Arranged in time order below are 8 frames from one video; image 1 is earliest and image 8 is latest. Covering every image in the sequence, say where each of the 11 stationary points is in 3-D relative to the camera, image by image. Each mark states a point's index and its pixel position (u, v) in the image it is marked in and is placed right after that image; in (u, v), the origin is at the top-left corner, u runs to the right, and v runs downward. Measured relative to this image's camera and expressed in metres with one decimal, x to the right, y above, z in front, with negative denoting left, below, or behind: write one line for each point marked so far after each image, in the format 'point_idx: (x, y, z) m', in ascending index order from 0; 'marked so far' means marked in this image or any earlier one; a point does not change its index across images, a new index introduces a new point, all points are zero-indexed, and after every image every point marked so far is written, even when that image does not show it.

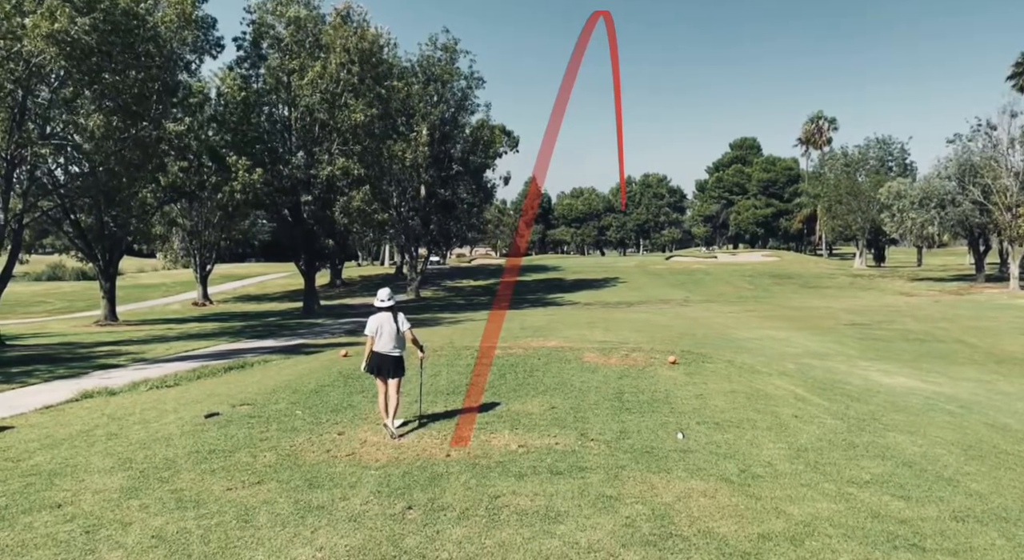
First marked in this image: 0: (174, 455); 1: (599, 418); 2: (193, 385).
0: (-3.5, -1.8, +8.4) m
1: (+0.9, -1.4, +8.3) m
2: (-5.7, -1.9, +14.4) m
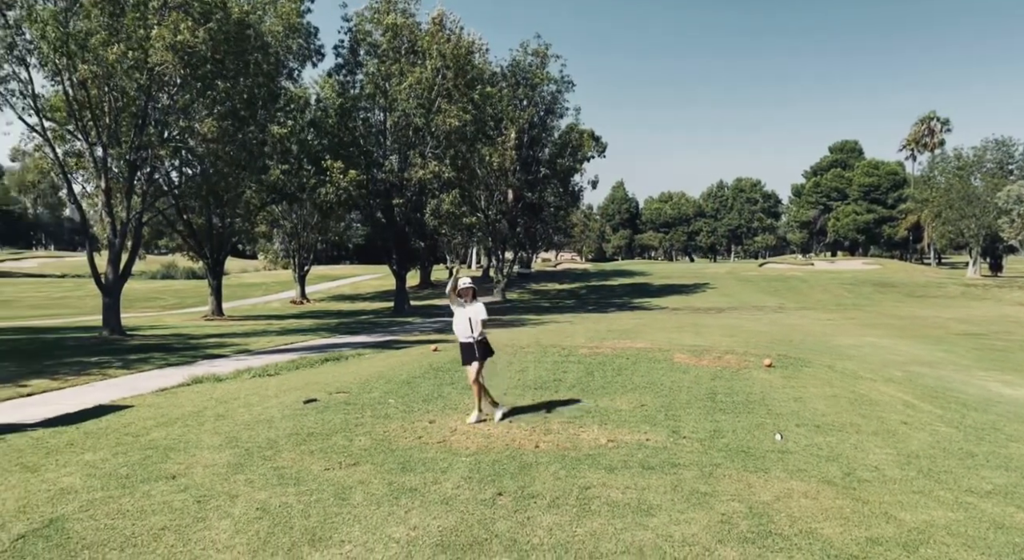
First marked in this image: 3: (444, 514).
0: (-2.6, -1.7, +8.7) m
1: (+1.9, -1.4, +8.1) m
2: (-4.1, -1.8, +14.9) m
3: (-0.5, -1.7, +5.6) m
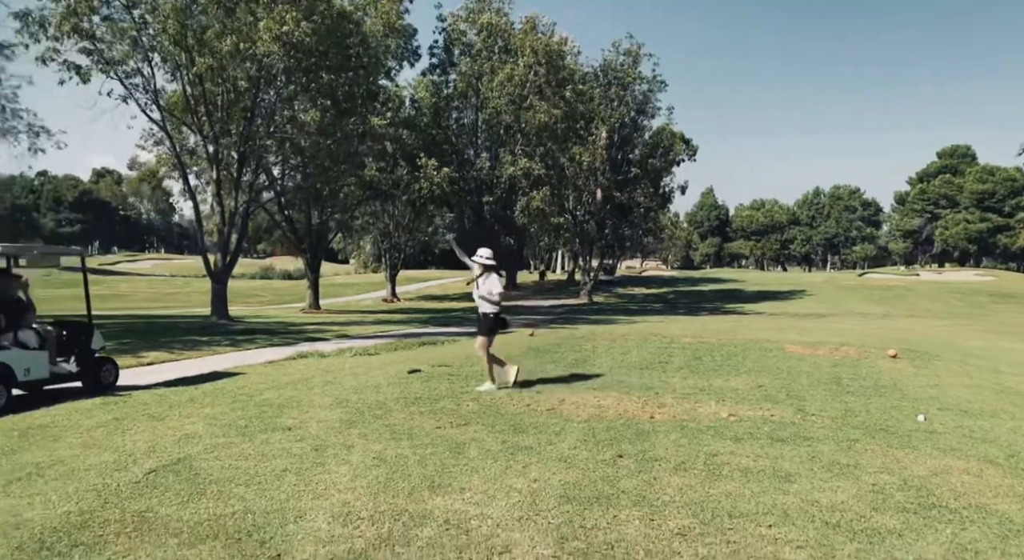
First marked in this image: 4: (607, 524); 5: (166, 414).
0: (-1.4, -1.3, +8.7) m
1: (+3.0, -1.1, +7.6) m
2: (-2.2, -1.4, +15.0) m
3: (+0.3, -1.3, +5.4) m
4: (+0.5, -1.4, +4.4) m
5: (-3.7, -1.5, +8.7) m
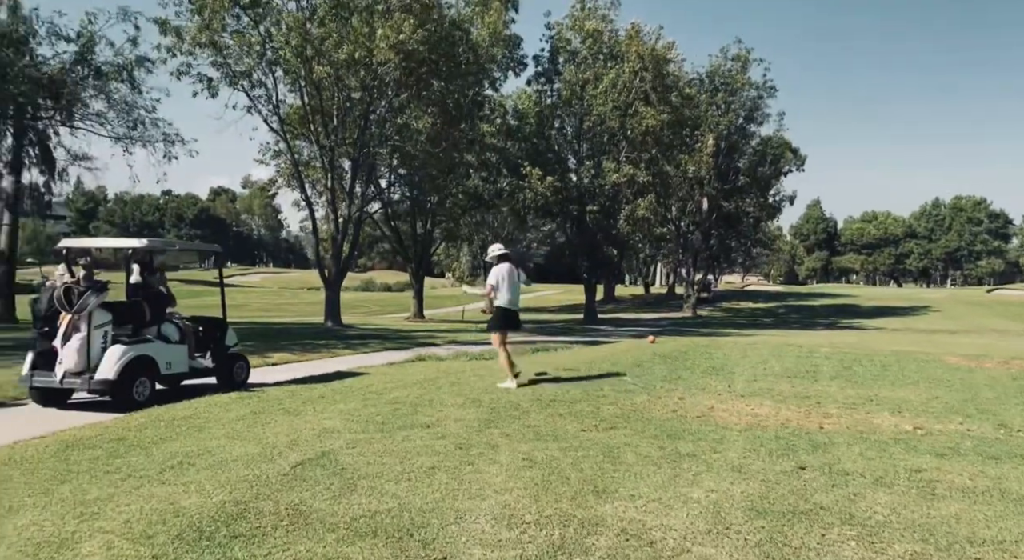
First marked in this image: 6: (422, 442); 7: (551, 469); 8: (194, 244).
0: (+0.1, -1.3, +8.3) m
1: (+4.3, -1.1, +6.8) m
2: (0.0, -1.5, +14.7) m
3: (+1.4, -1.2, +4.8) m
4: (+1.5, -1.3, +3.8) m
5: (-2.2, -1.4, +8.6) m
6: (-0.8, -1.4, +6.6) m
7: (+0.3, -1.3, +5.4) m
8: (-4.5, +0.5, +11.2) m
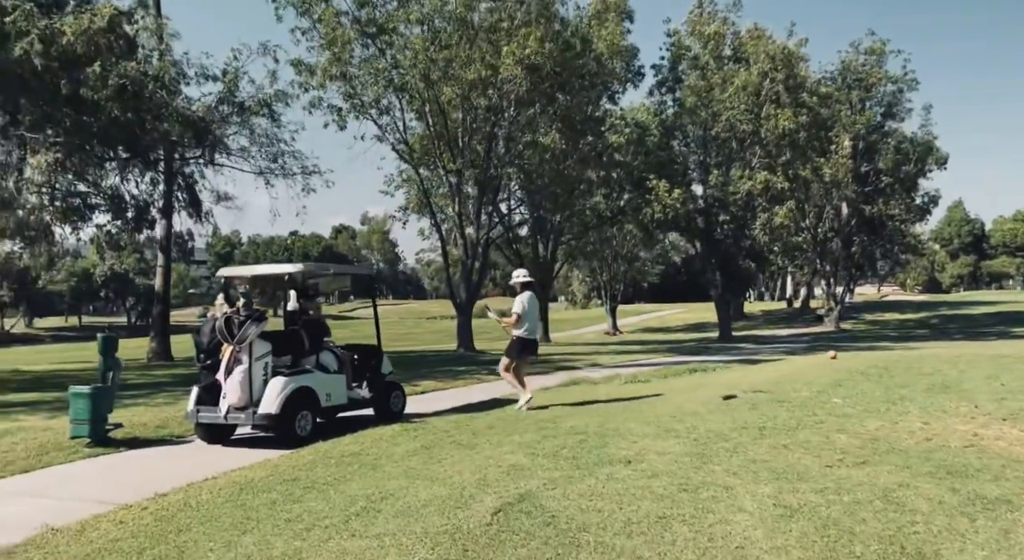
0: (+1.9, -1.4, +7.2) m
1: (+5.8, -1.0, +5.0) m
2: (+2.8, -1.7, +13.5) m
3: (+2.7, -1.2, +3.5) m
4: (+2.6, -1.2, +2.5) m
5: (-0.3, -1.6, +7.8) m
6: (+0.9, -1.4, +5.6) m
7: (+1.7, -1.3, +4.3) m
8: (-2.2, +0.1, +10.7) m
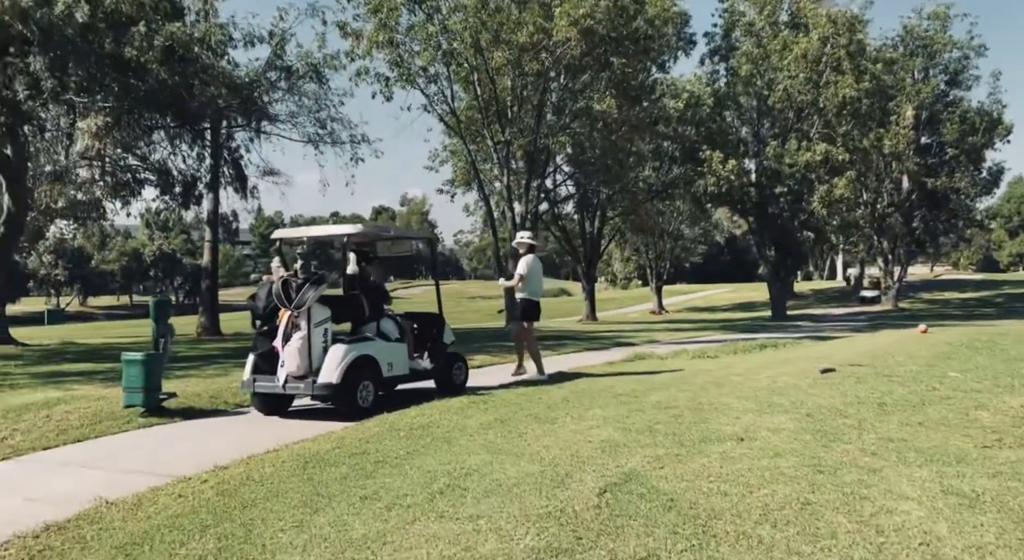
0: (+2.6, -1.0, +6.4) m
1: (+6.4, -0.7, +4.1) m
2: (+3.8, -1.2, +12.6) m
3: (+3.3, -0.9, +2.7) m
4: (+3.1, -1.0, +1.7) m
5: (+0.4, -1.2, +7.1) m
6: (+1.5, -1.1, +4.9) m
7: (+2.3, -1.0, +3.5) m
8: (-1.3, +0.6, +10.1) m
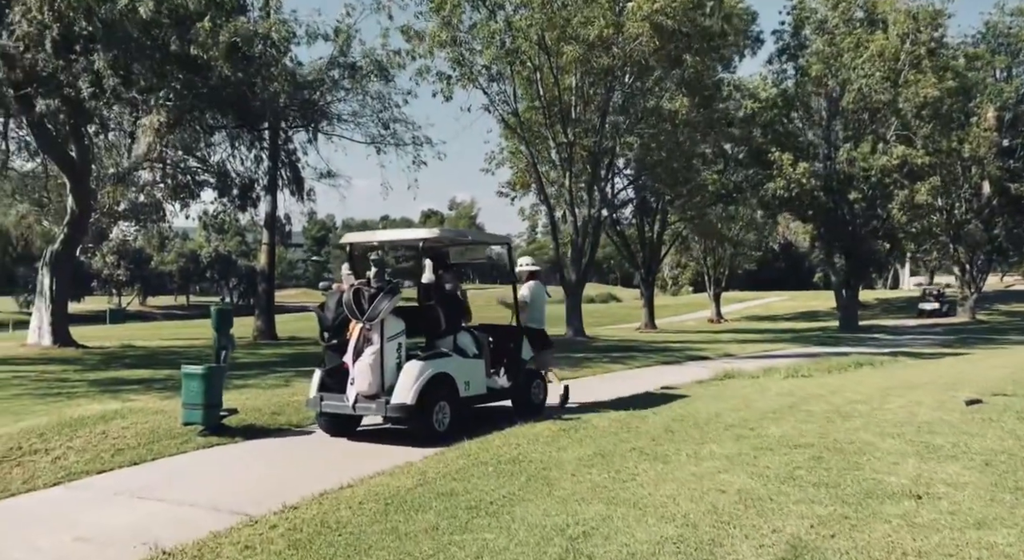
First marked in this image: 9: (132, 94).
0: (+3.4, -1.2, +5.3) m
1: (+7.1, -0.9, +2.8) m
2: (+4.9, -1.4, +11.5) m
3: (+3.8, -1.0, +1.6) m
4: (+3.6, -1.1, +0.6) m
5: (+1.3, -1.4, +6.2) m
6: (+2.2, -1.2, +3.9) m
7: (+2.9, -1.2, +2.5) m
8: (-0.3, +0.5, +9.3) m
9: (-7.9, +3.9, +16.4) m
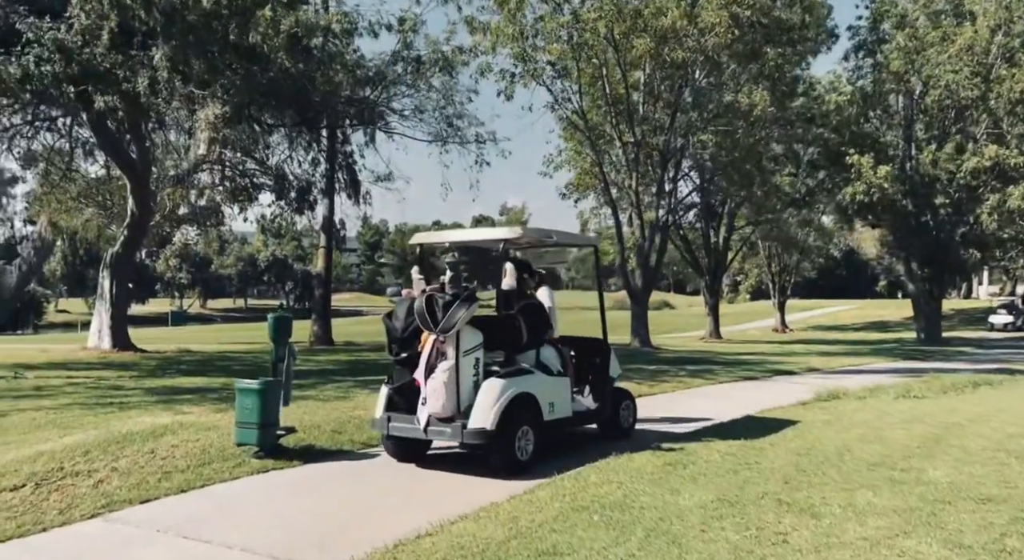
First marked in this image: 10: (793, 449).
0: (+4.1, -1.2, +4.0) m
1: (+7.6, -1.0, +1.2) m
2: (+6.0, -1.5, +10.1) m
3: (+4.2, -1.1, +0.3) m
4: (+4.0, -1.1, -0.7) m
5: (+2.0, -1.4, +5.0) m
6: (+2.7, -1.3, +2.7) m
7: (+3.3, -1.2, +1.2) m
8: (+0.6, +0.4, +8.2) m
9: (-6.5, +3.8, +15.9) m
10: (+2.4, -1.4, +6.8) m
